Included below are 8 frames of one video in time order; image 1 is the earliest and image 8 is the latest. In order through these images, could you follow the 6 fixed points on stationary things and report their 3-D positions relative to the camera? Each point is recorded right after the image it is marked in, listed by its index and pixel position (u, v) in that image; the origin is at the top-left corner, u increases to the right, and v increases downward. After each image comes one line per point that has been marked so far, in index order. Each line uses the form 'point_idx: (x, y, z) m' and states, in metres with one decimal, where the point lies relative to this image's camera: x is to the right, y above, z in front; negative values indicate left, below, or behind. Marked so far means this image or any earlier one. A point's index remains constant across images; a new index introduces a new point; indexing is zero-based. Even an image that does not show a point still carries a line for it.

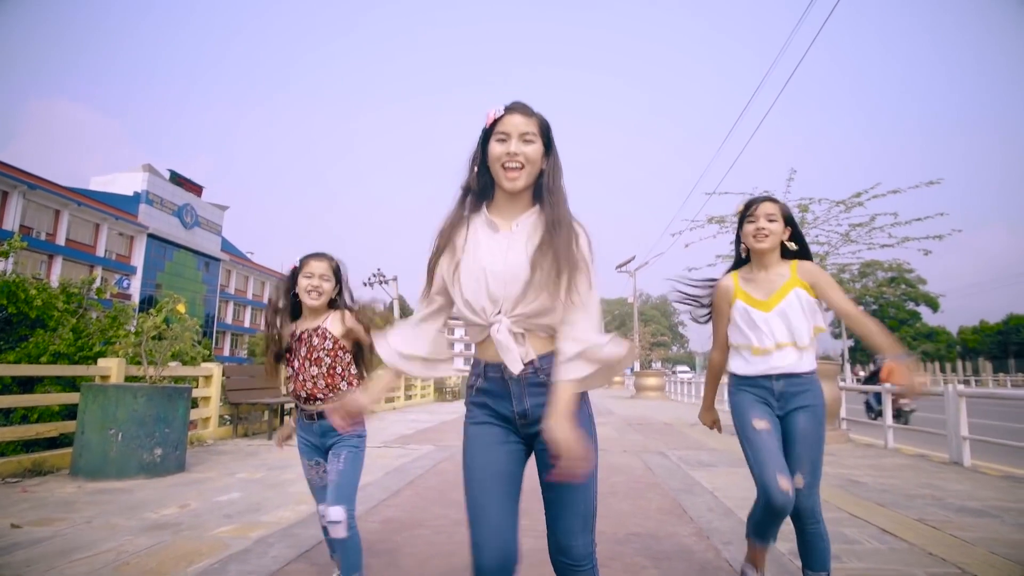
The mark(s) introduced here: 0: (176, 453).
0: (-3.5, -1.7, +6.5) m
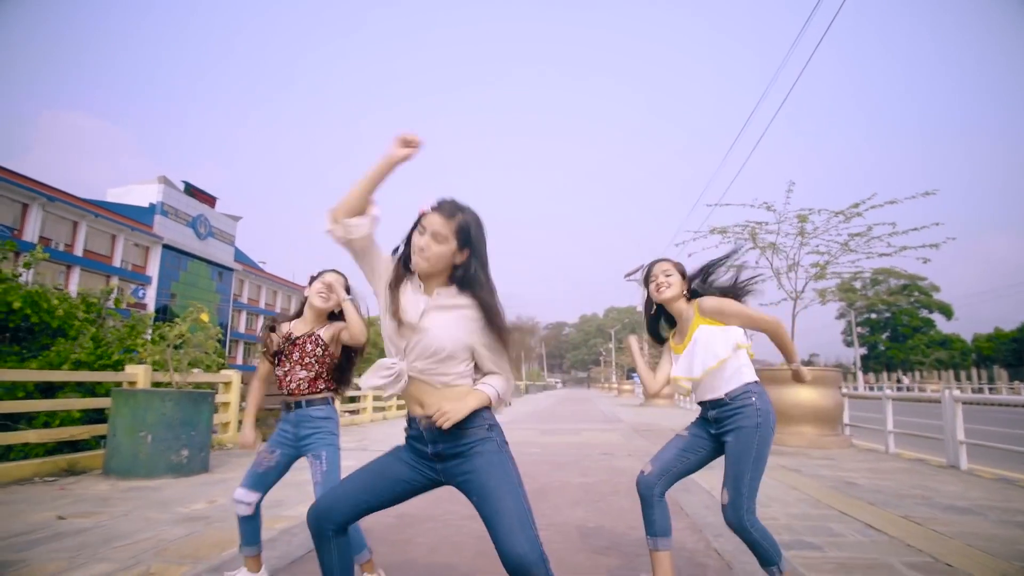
0: (-3.4, -1.8, +6.9) m
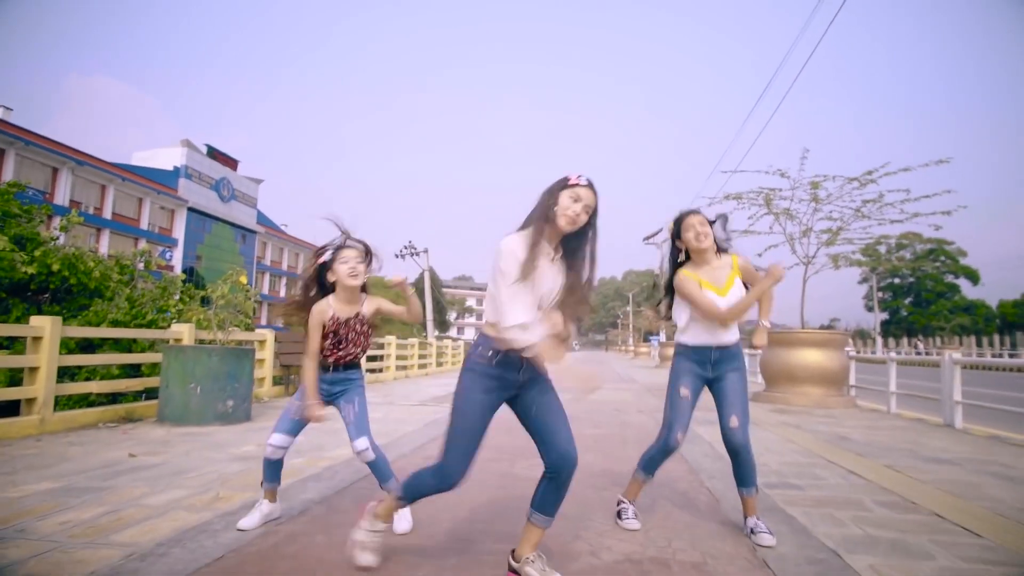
0: (-3.2, -1.4, +7.5) m
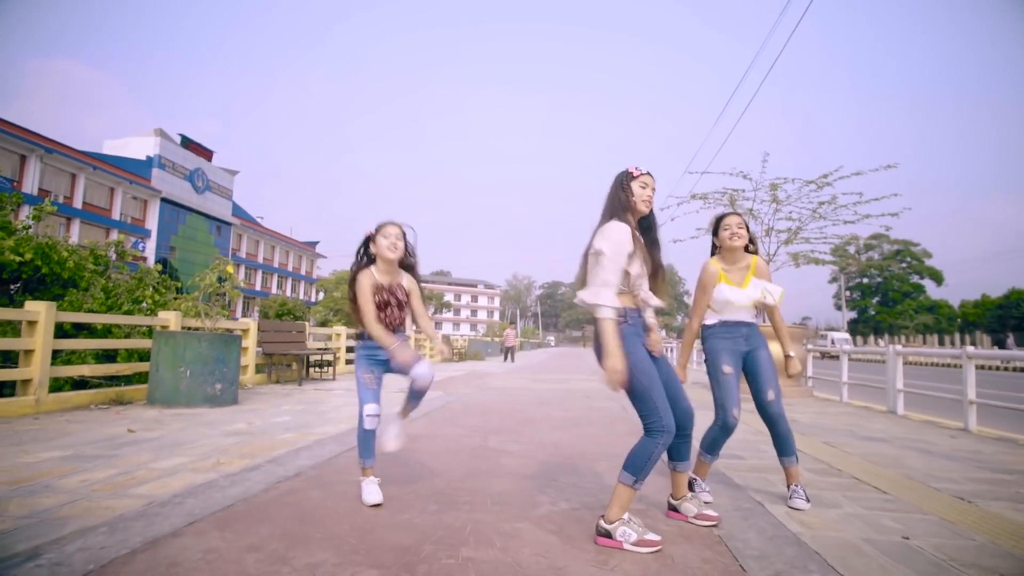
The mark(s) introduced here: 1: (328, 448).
0: (-3.5, -1.3, +7.9) m
1: (-1.4, -1.3, +4.9) m
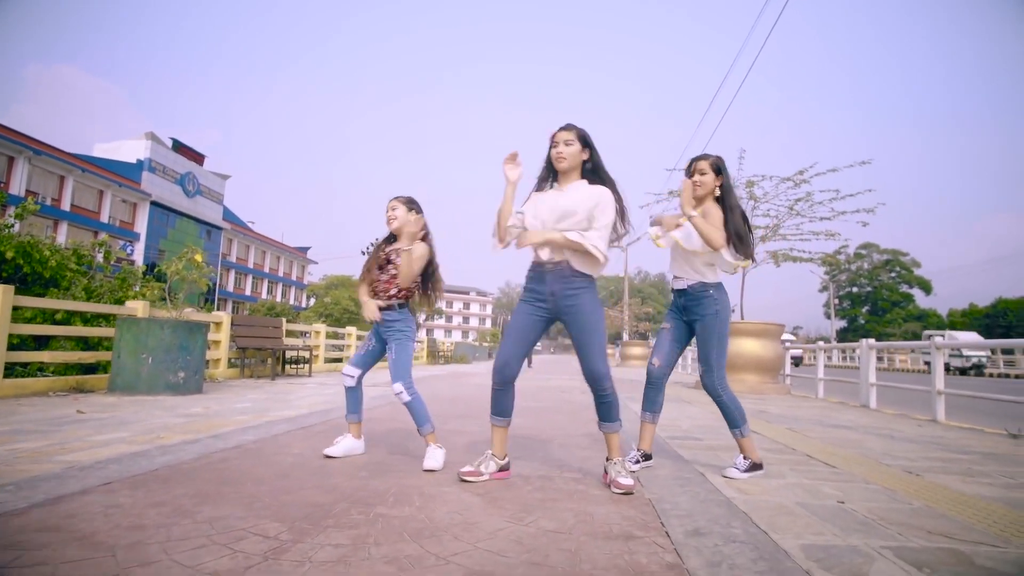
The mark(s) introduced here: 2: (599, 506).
0: (-3.9, -1.1, +7.7) m
1: (-1.8, -1.1, +4.8) m
2: (+0.4, -0.9, +2.6) m
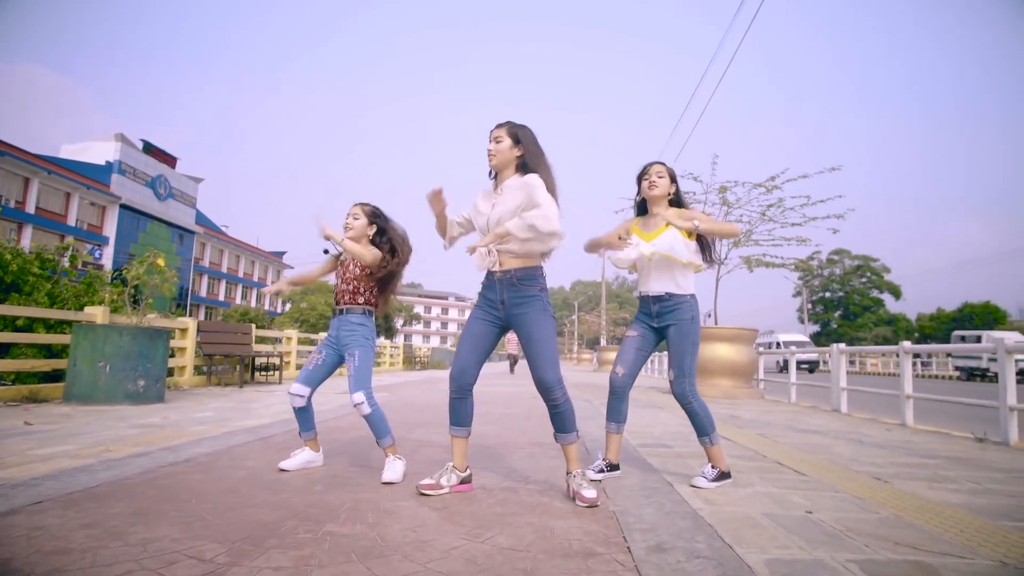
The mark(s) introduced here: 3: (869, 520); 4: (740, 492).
0: (-4.3, -1.2, +7.5) m
1: (-2.0, -1.1, +4.6) m
2: (+0.2, -0.9, +2.5) m
3: (+1.5, -1.0, +2.6) m
4: (+1.1, -1.0, +3.1) m
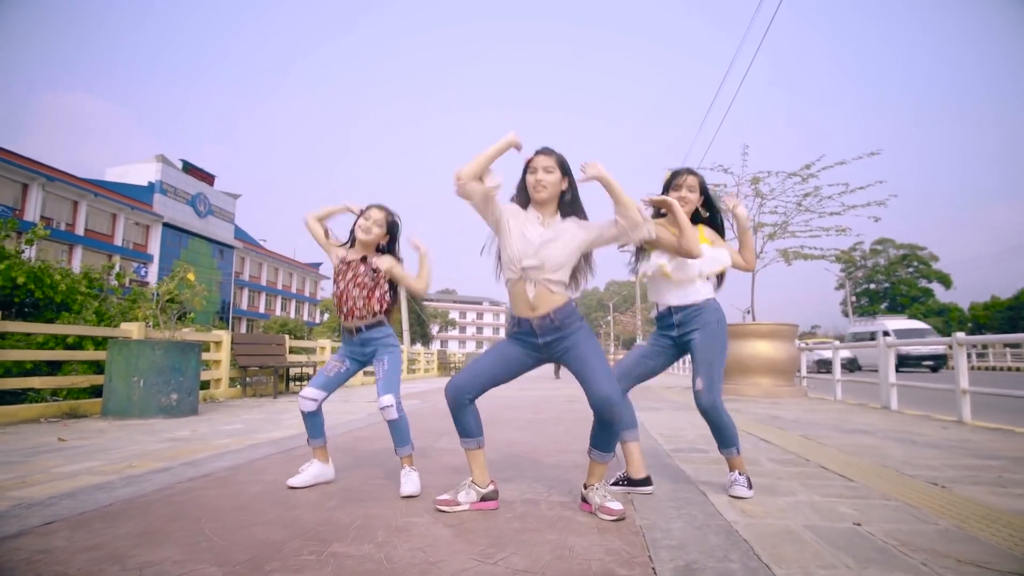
0: (-3.9, -1.3, +7.6) m
1: (-1.8, -1.2, +4.6) m
2: (+0.3, -0.9, +2.3) m
3: (+1.6, -0.9, +2.3) m
4: (+1.2, -1.0, +2.9) m
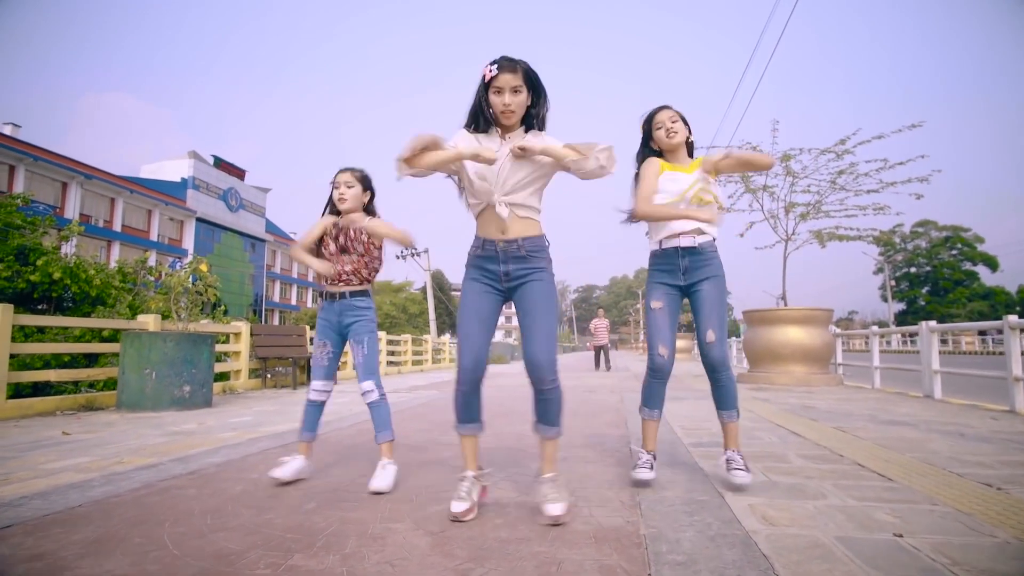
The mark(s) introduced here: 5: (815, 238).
0: (-3.7, -1.2, +7.5) m
1: (-1.8, -1.1, +4.4) m
2: (+0.2, -0.8, +2.0) m
3: (+1.5, -0.8, +2.0) m
4: (+1.2, -0.9, +2.6) m
5: (+5.4, +0.9, +11.1) m
